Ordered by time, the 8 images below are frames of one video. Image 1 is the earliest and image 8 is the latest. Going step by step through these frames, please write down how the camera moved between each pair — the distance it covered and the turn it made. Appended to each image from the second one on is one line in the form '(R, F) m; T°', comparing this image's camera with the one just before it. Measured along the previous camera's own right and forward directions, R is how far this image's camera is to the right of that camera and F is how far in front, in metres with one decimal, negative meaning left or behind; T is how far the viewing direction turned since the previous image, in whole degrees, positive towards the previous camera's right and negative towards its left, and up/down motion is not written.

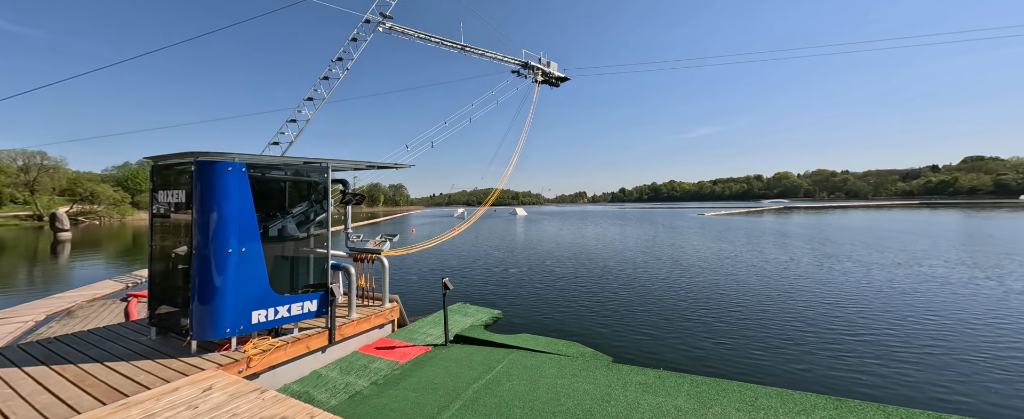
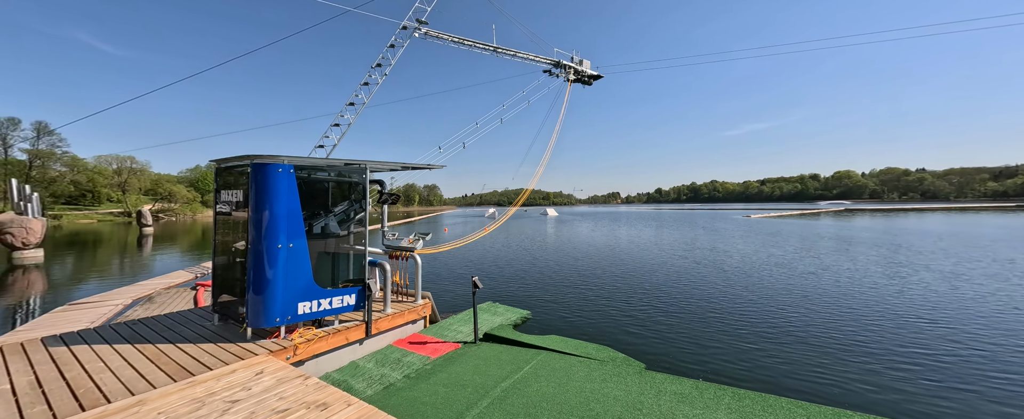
(0.0, 0.0) m; -6°
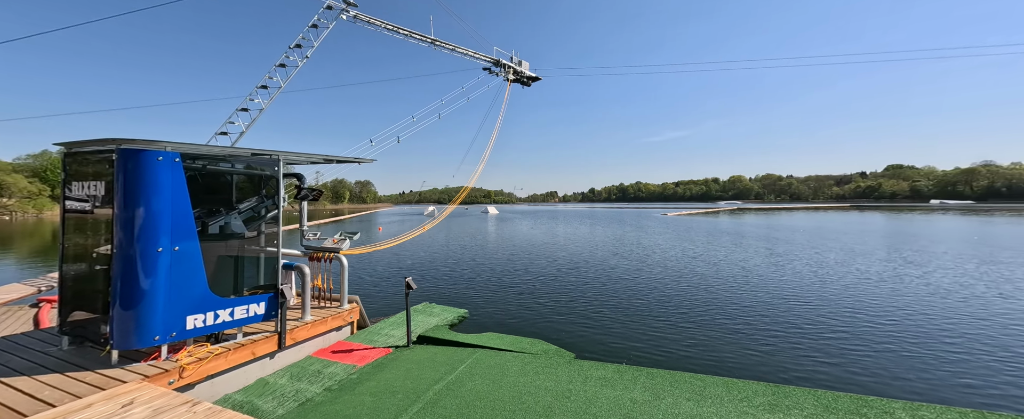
(0.0, 0.0) m; +11°
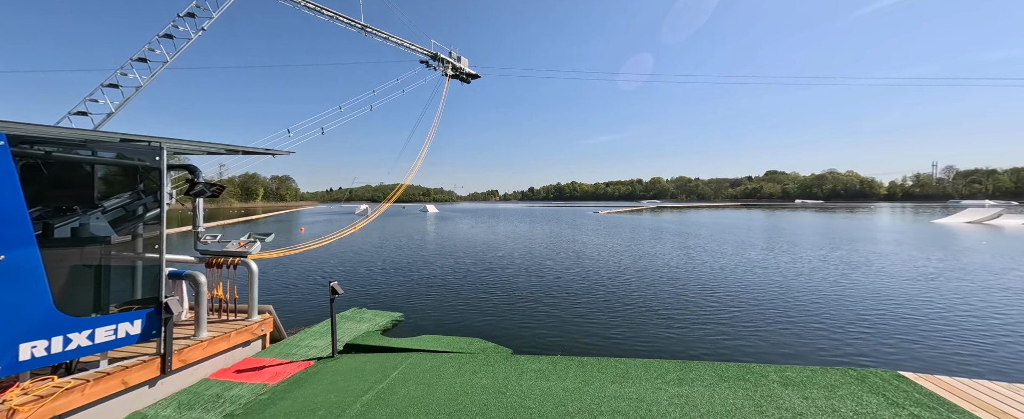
(0.0, 0.0) m; +11°
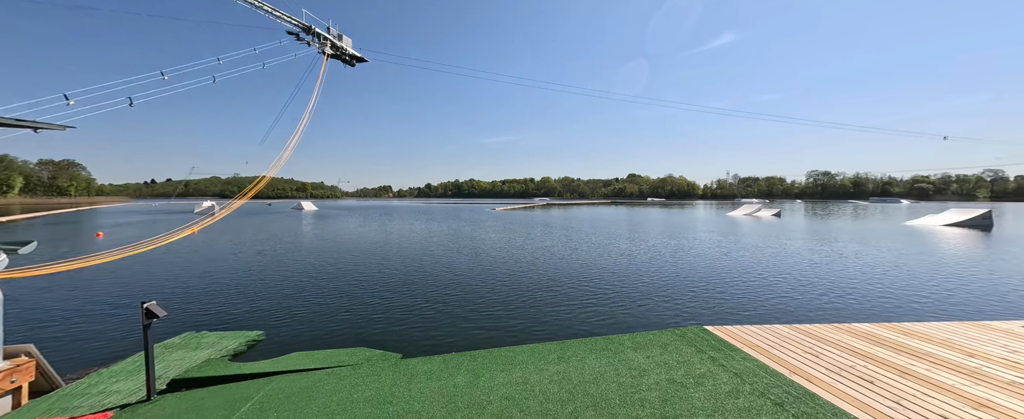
(+1.4, +3.0) m; -12°
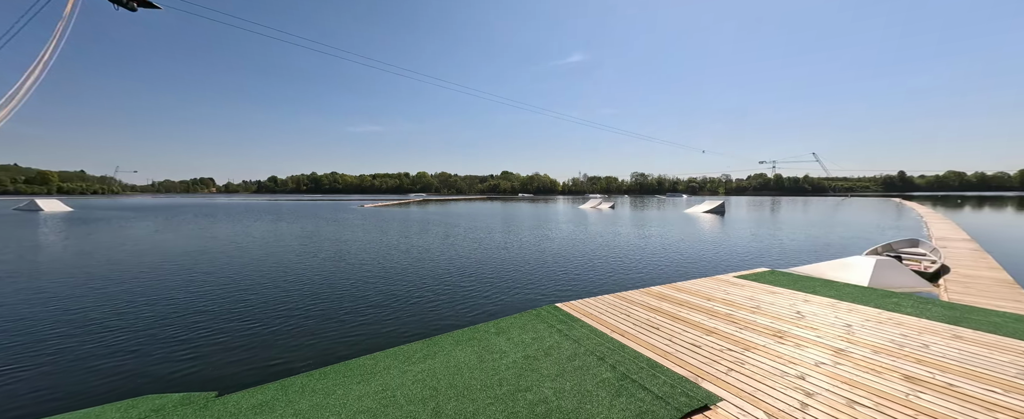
(+0.1, -0.1) m; +23°
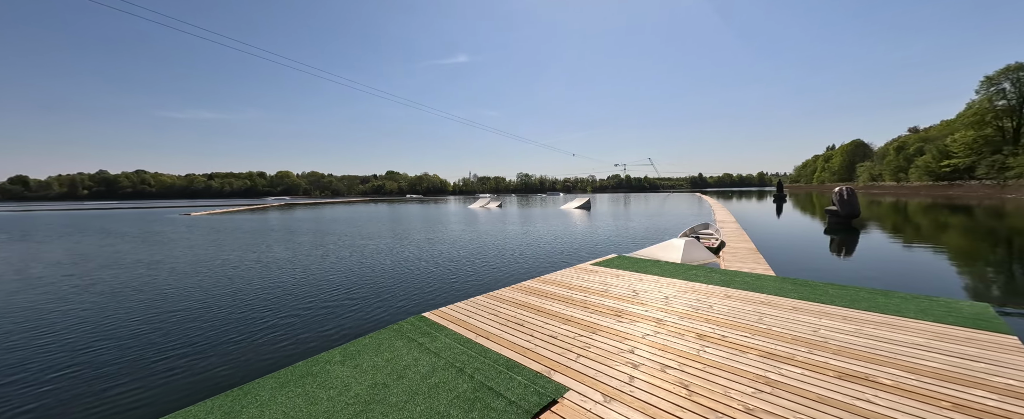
(+0.5, +0.3) m; +20°
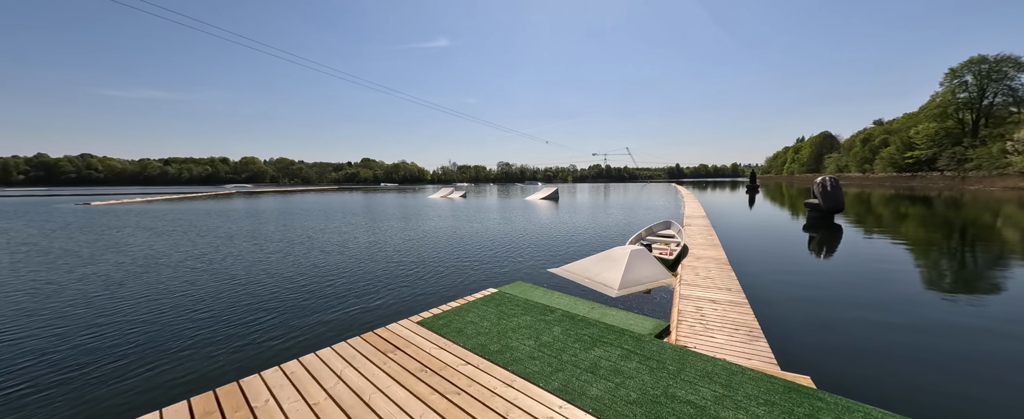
(+3.9, +5.1) m; +3°
